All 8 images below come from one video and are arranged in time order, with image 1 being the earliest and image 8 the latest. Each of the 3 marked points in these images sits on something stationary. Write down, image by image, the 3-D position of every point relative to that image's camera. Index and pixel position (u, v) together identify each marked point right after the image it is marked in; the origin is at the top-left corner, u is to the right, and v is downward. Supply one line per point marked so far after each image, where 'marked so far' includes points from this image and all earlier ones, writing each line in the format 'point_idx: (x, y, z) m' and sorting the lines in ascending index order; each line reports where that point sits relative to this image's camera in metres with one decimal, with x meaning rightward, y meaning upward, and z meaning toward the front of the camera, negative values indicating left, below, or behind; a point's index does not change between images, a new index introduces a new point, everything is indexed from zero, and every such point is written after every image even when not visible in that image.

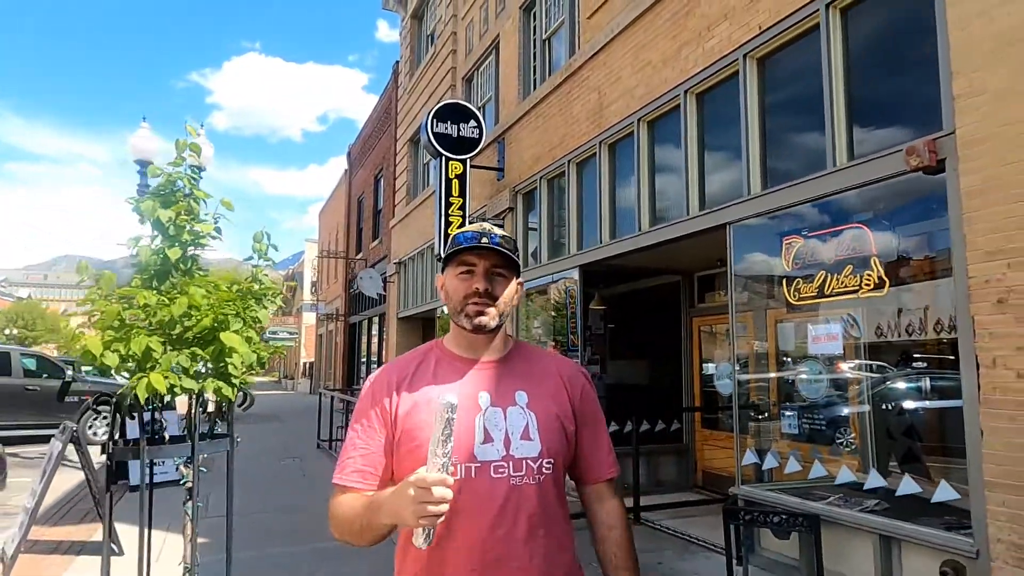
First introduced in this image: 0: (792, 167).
0: (+2.1, +0.9, +5.4) m
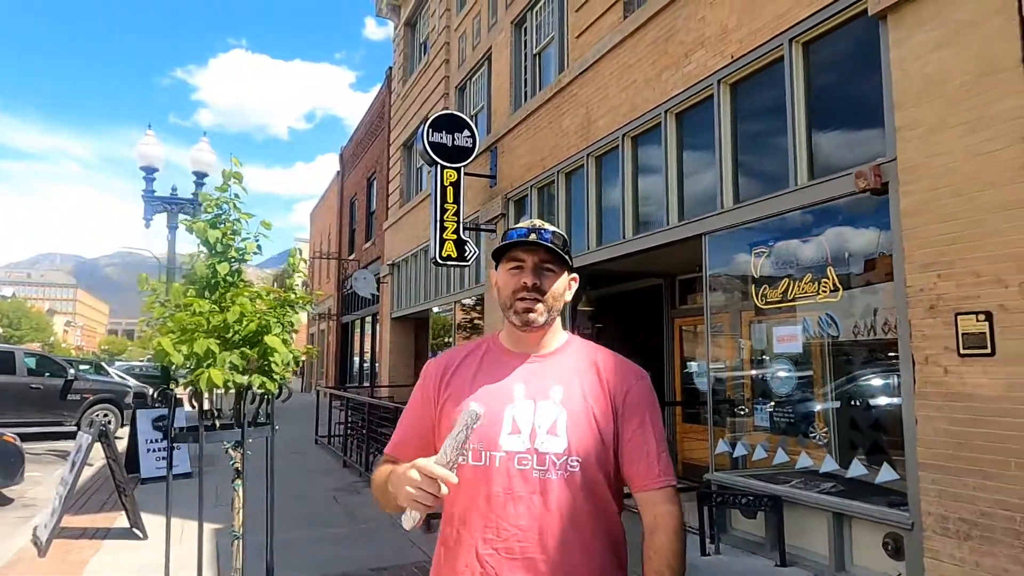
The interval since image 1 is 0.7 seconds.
0: (+2.1, +0.9, +5.9) m
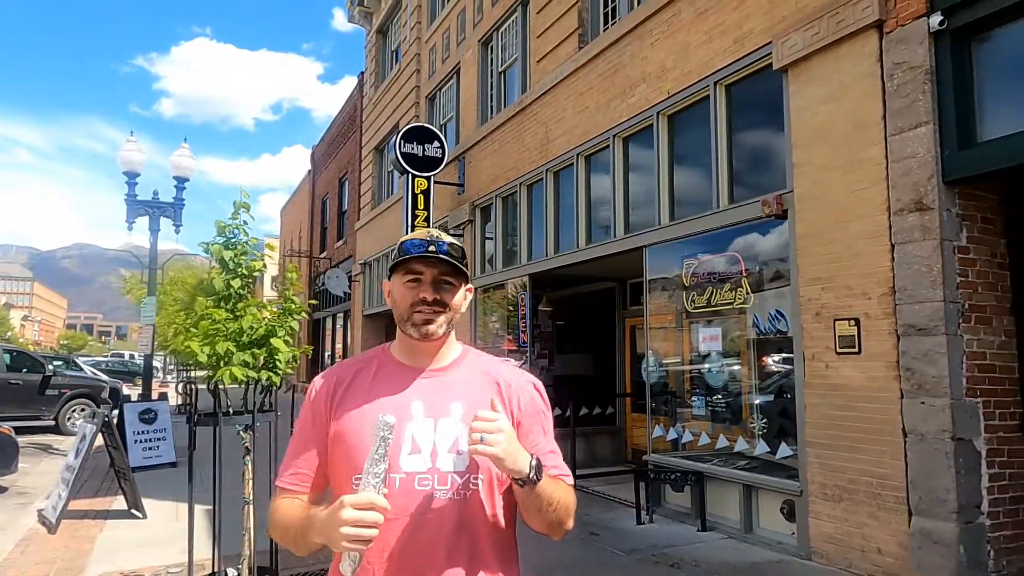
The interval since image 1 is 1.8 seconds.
0: (+1.8, +0.8, +6.9) m
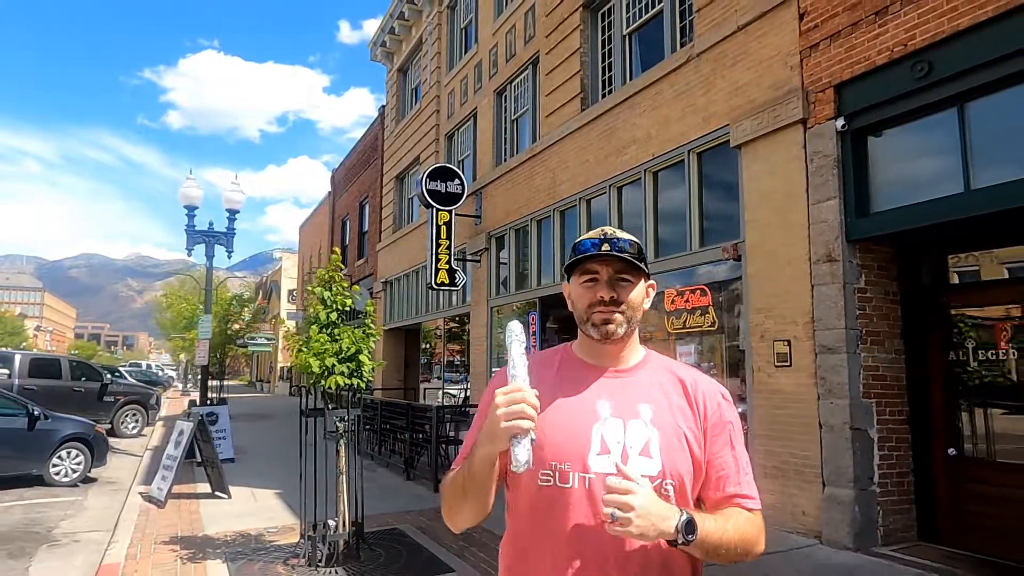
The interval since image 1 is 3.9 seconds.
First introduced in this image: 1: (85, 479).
0: (+1.9, +0.5, +8.5) m
1: (-6.2, -2.8, +10.3) m
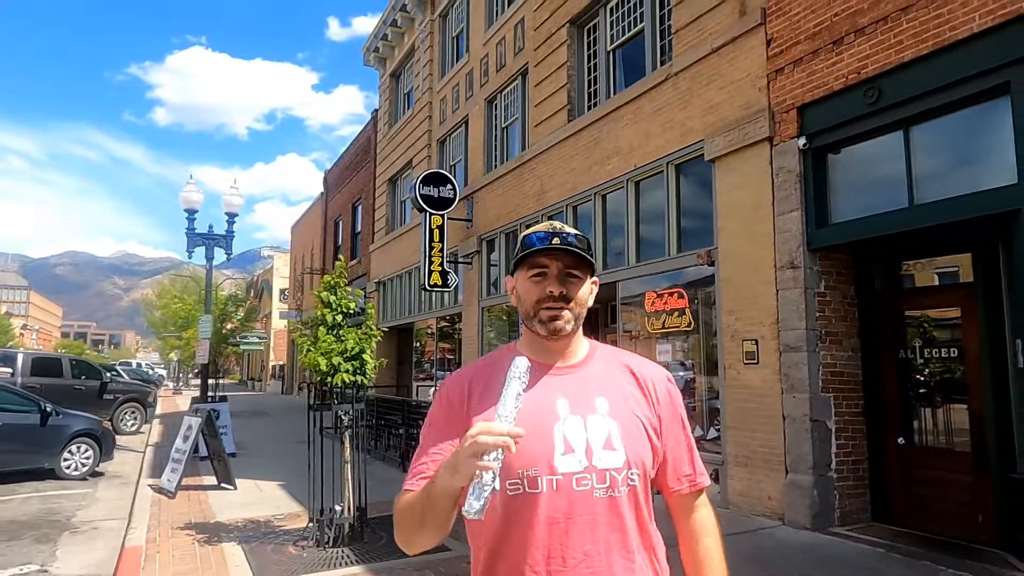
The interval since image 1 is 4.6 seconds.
0: (+1.8, +0.5, +9.1) m
1: (-6.4, -2.8, +10.8) m
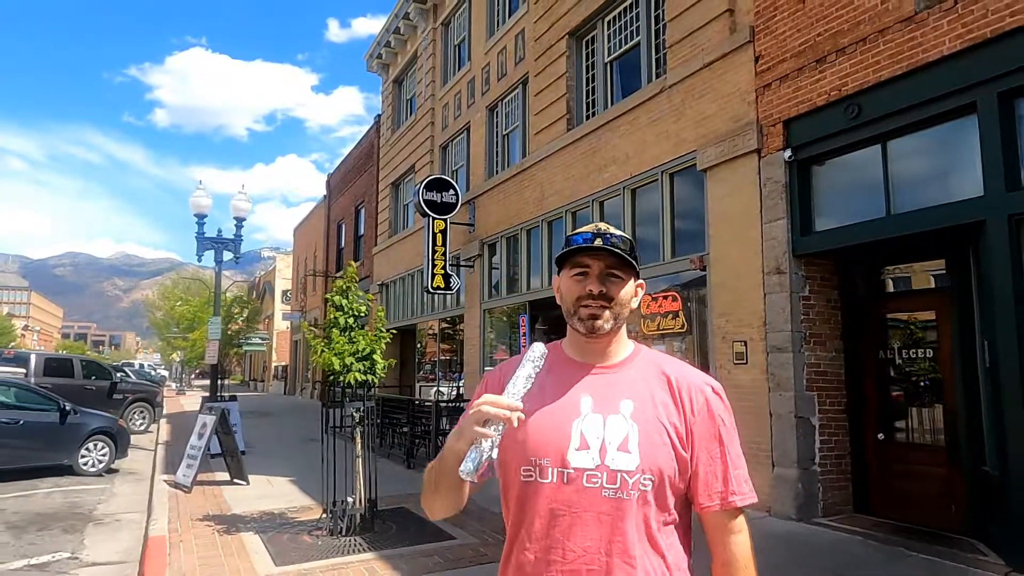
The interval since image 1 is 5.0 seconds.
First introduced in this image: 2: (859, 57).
0: (+1.8, +0.4, +9.5) m
1: (-6.4, -2.9, +11.2) m
2: (+3.2, +2.2, +6.6) m
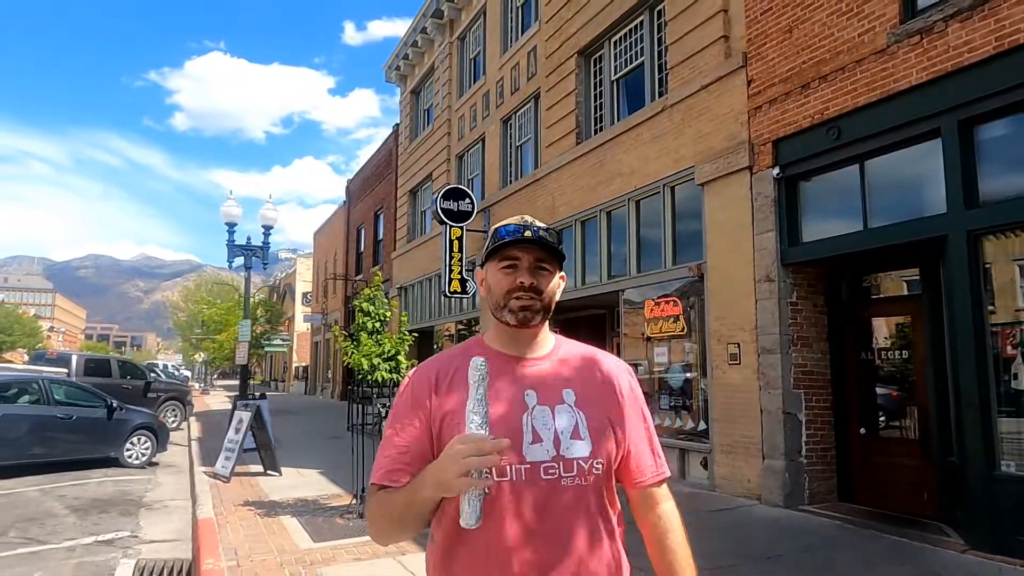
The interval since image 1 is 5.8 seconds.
0: (+2.0, +0.4, +10.2) m
1: (-6.2, -3.0, +12.0) m
2: (+3.3, +2.1, +7.2) m
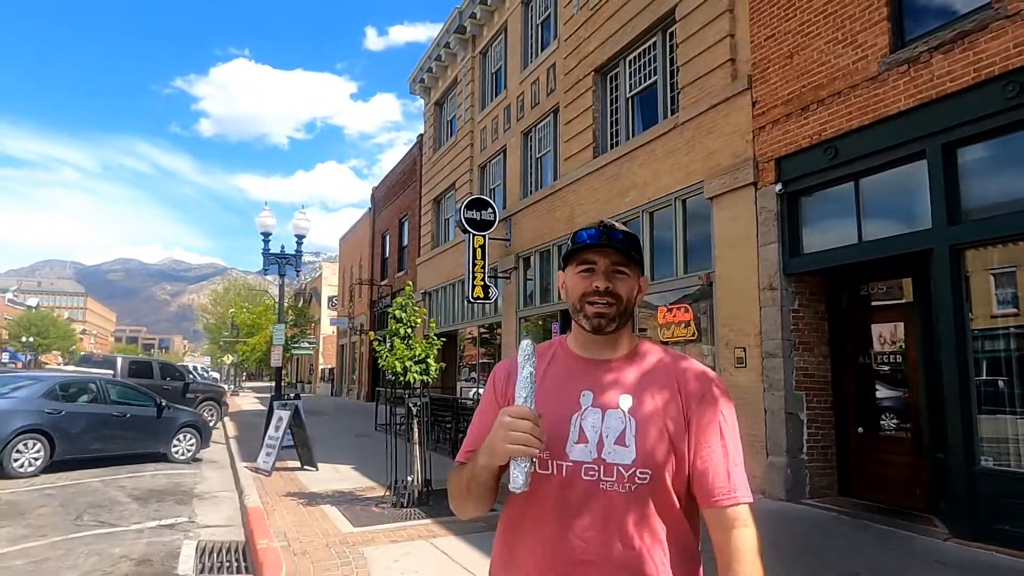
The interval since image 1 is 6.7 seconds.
0: (+2.3, +0.2, +10.8) m
1: (-5.8, -3.1, +12.8) m
2: (+3.6, +2.0, +7.8) m
